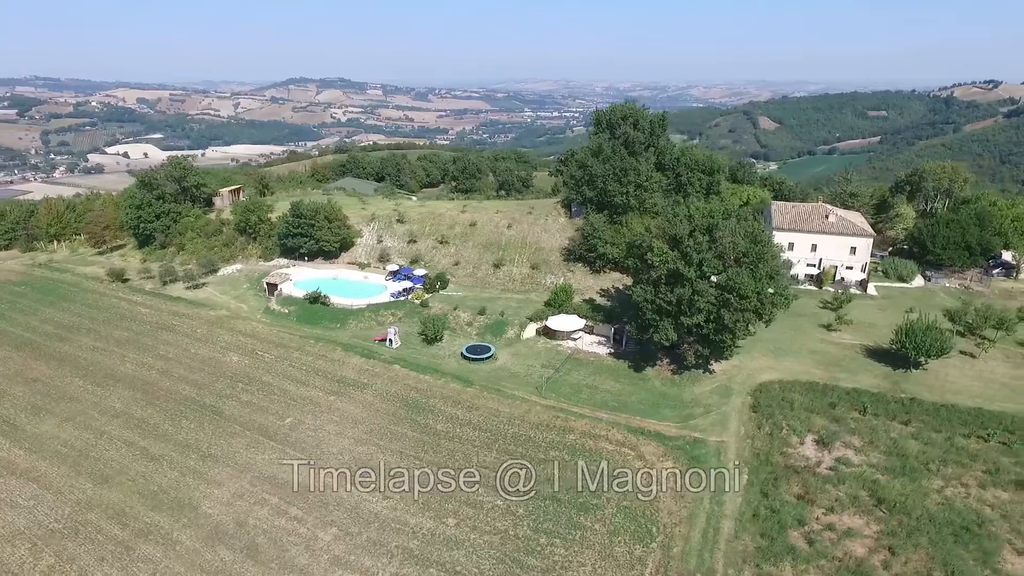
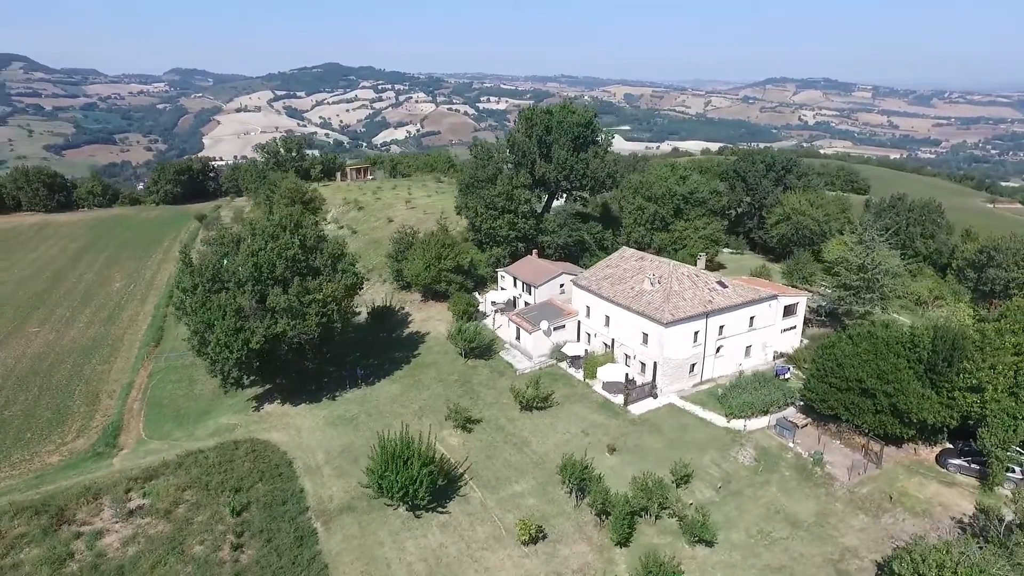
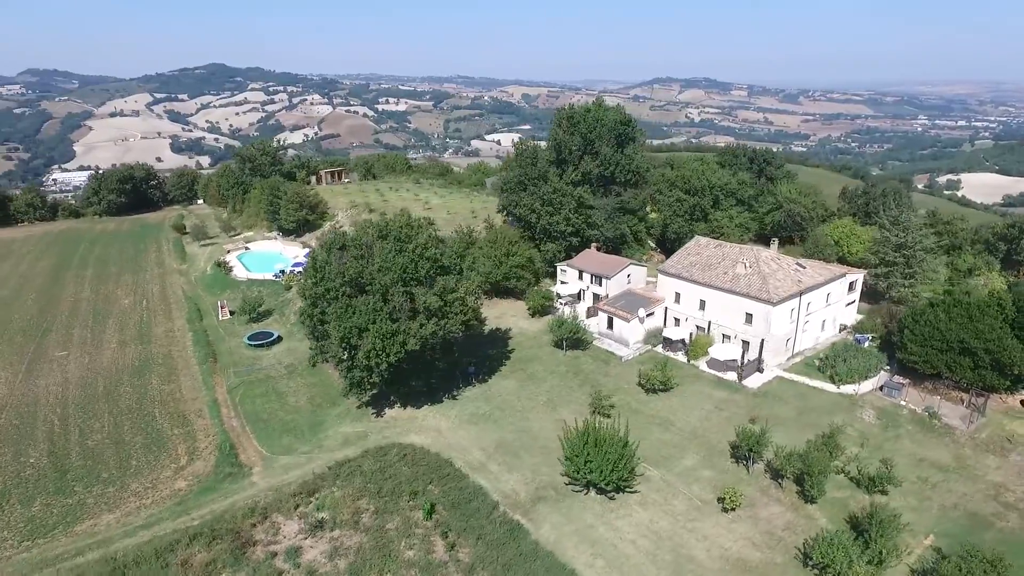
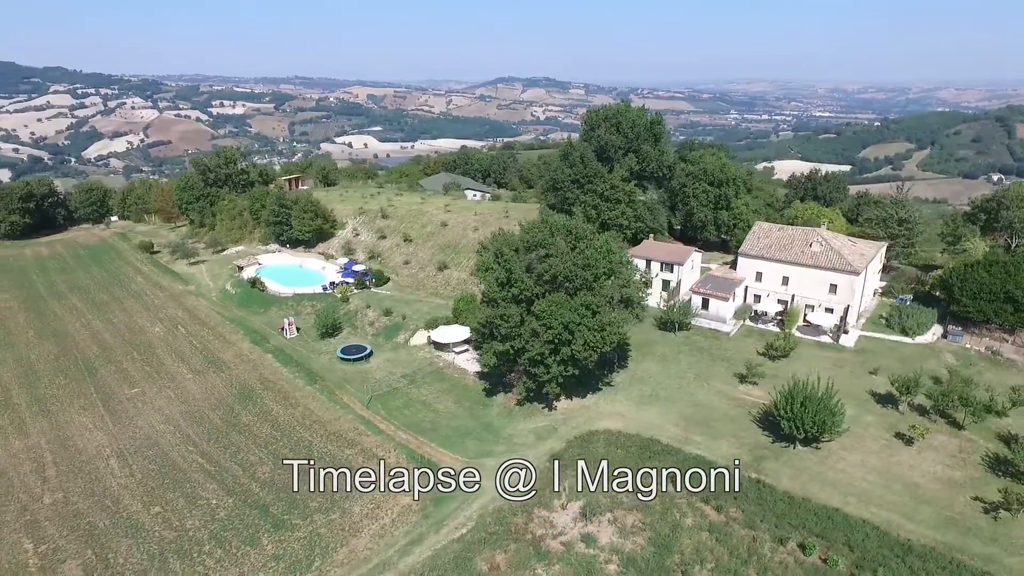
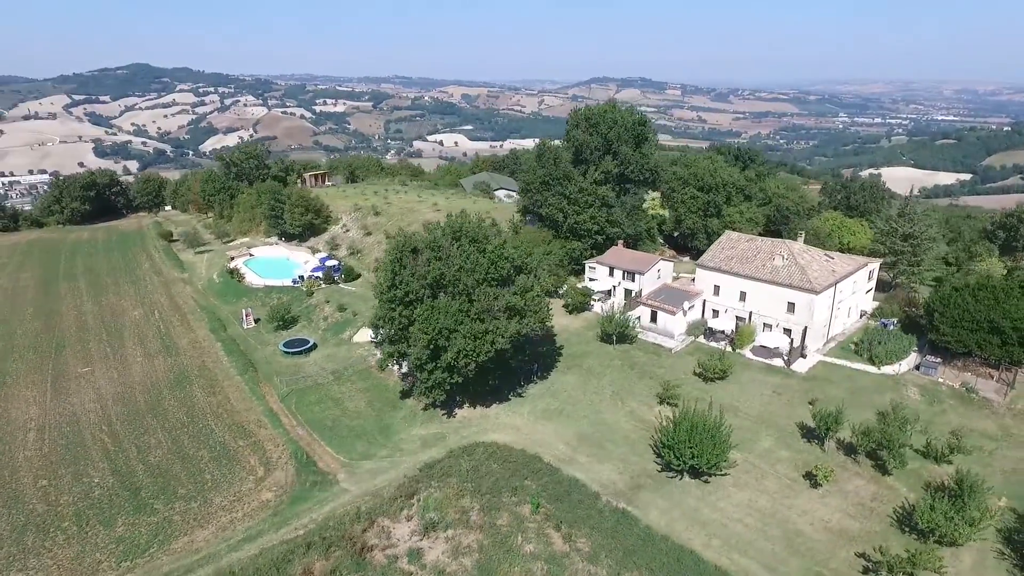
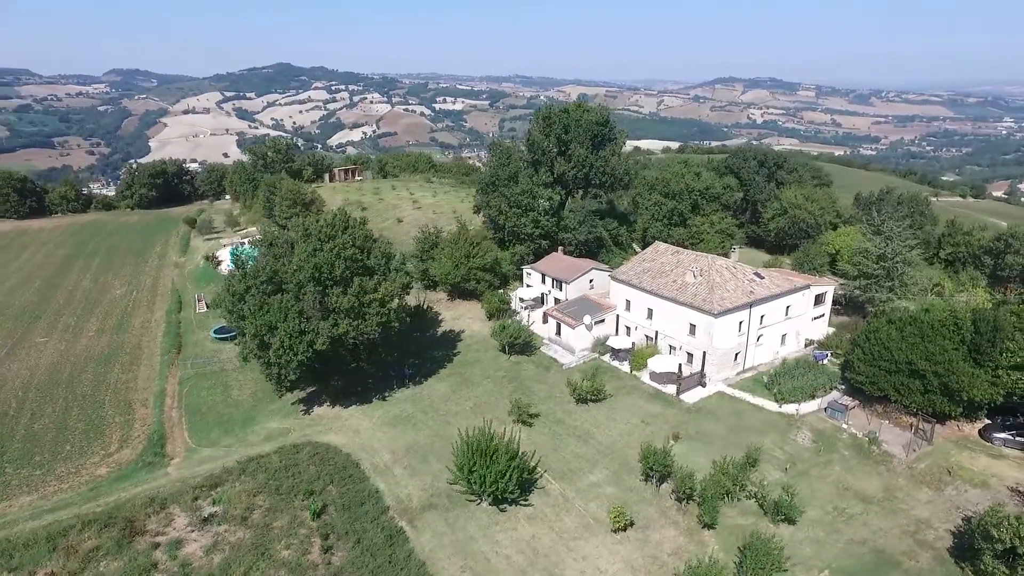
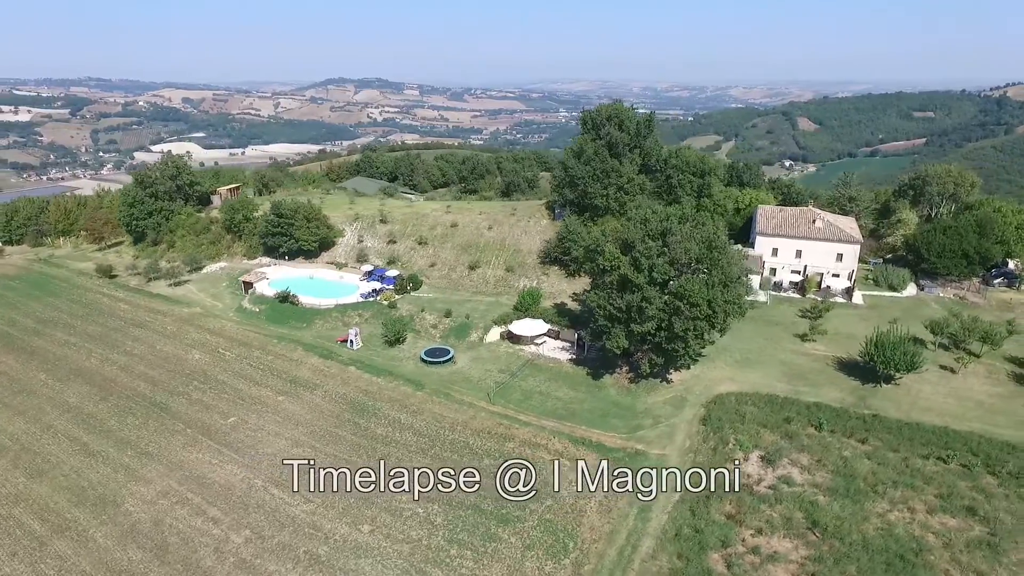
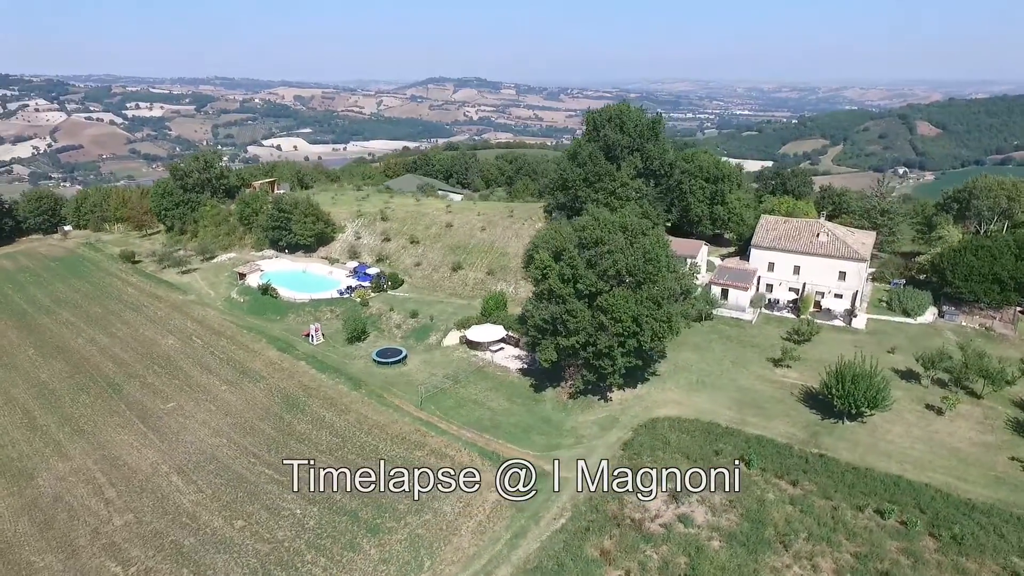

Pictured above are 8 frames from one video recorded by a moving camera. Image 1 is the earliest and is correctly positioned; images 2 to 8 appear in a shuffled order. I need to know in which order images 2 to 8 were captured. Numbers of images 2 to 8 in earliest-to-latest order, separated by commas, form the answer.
7, 8, 4, 5, 3, 6, 2
